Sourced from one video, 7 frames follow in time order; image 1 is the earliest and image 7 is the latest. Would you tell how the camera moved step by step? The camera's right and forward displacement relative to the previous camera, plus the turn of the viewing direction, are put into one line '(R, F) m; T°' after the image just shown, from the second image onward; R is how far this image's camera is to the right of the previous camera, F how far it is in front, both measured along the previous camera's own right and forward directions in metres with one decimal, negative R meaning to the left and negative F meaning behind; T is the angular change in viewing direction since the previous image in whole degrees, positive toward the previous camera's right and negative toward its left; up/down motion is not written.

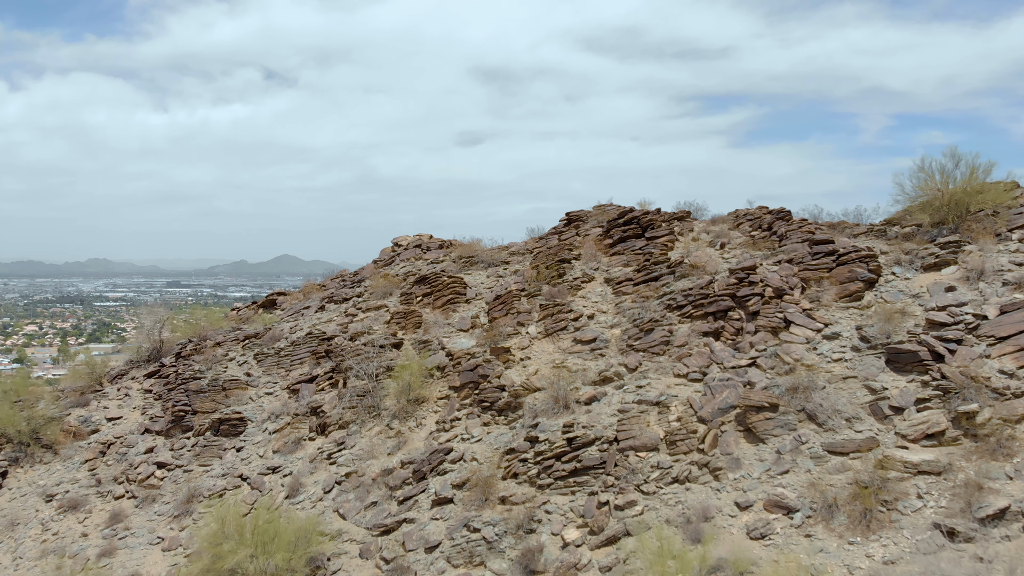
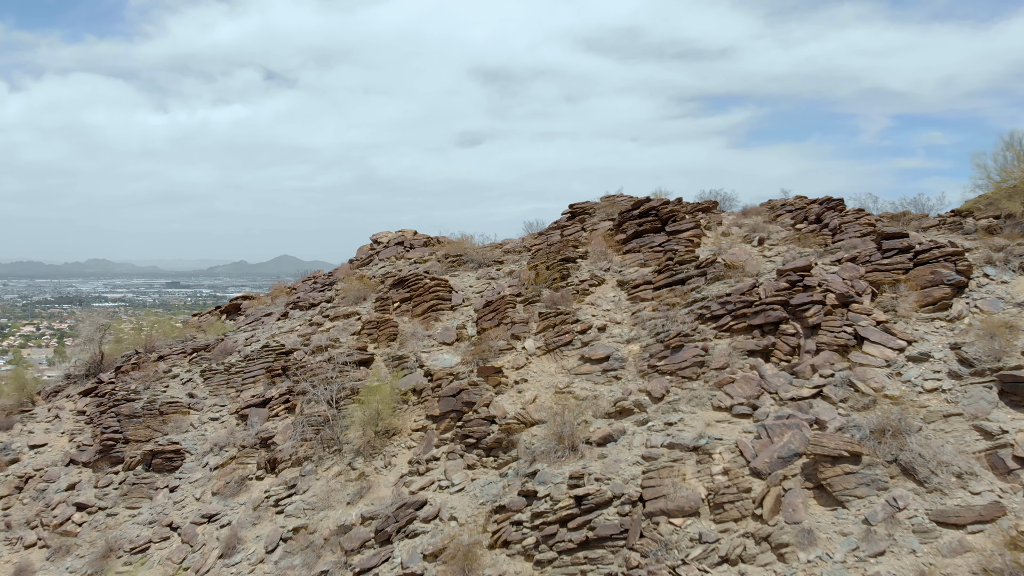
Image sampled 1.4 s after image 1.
(+0.1, +2.8) m; 0°
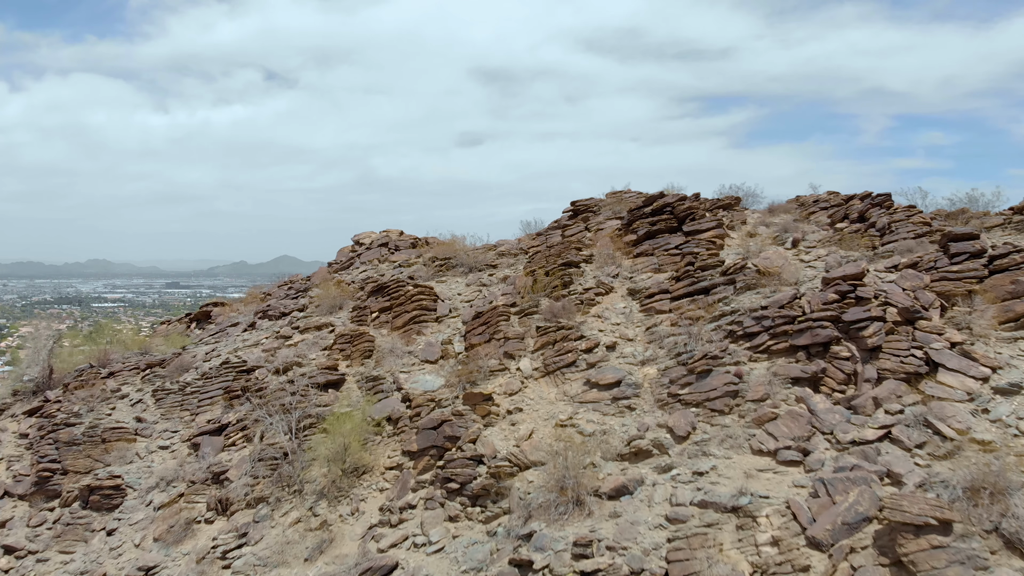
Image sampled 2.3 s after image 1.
(+0.1, +1.8) m; 0°
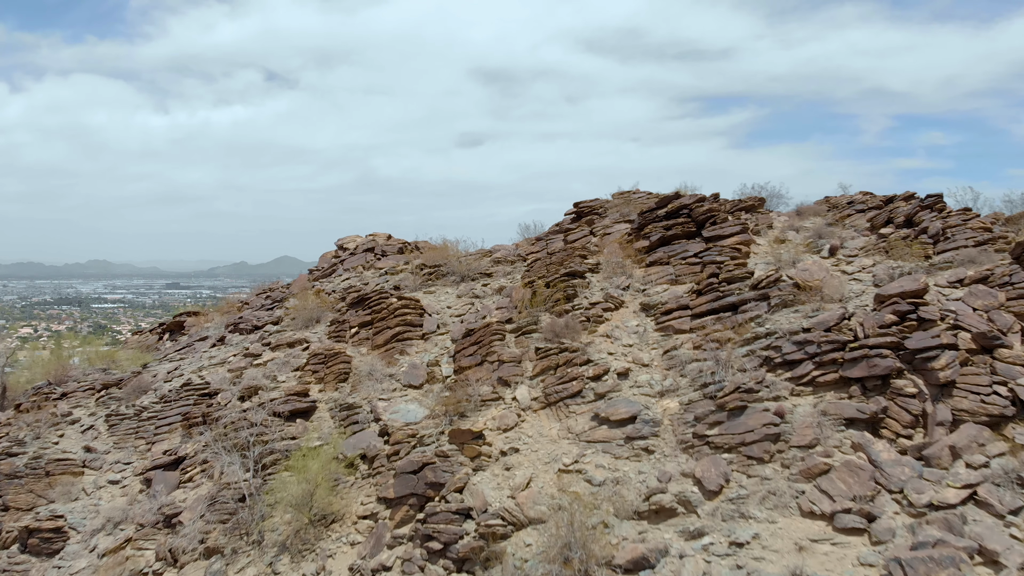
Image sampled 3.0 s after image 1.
(+0.1, +1.4) m; 0°
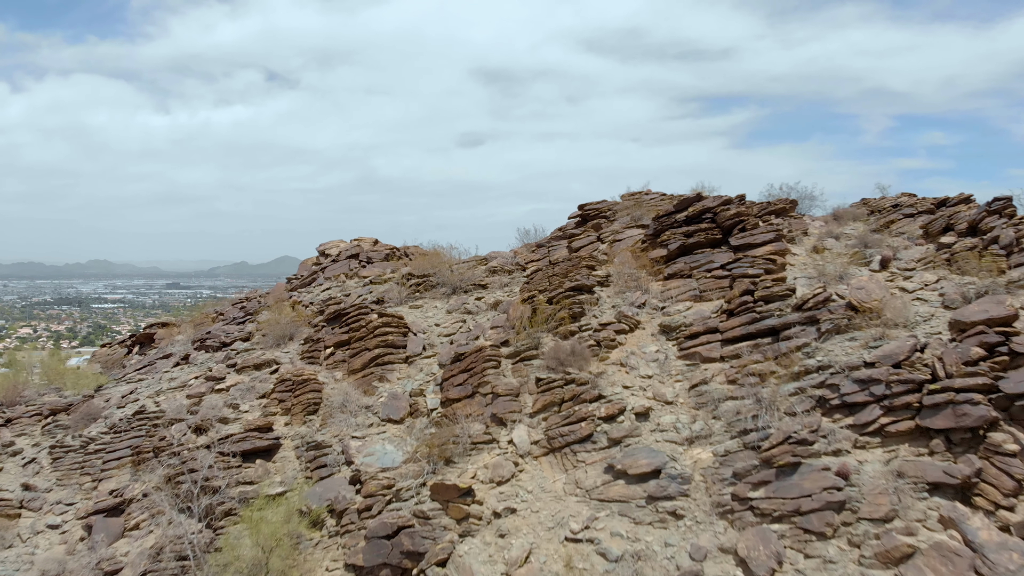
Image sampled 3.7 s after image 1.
(0.0, +1.4) m; 0°
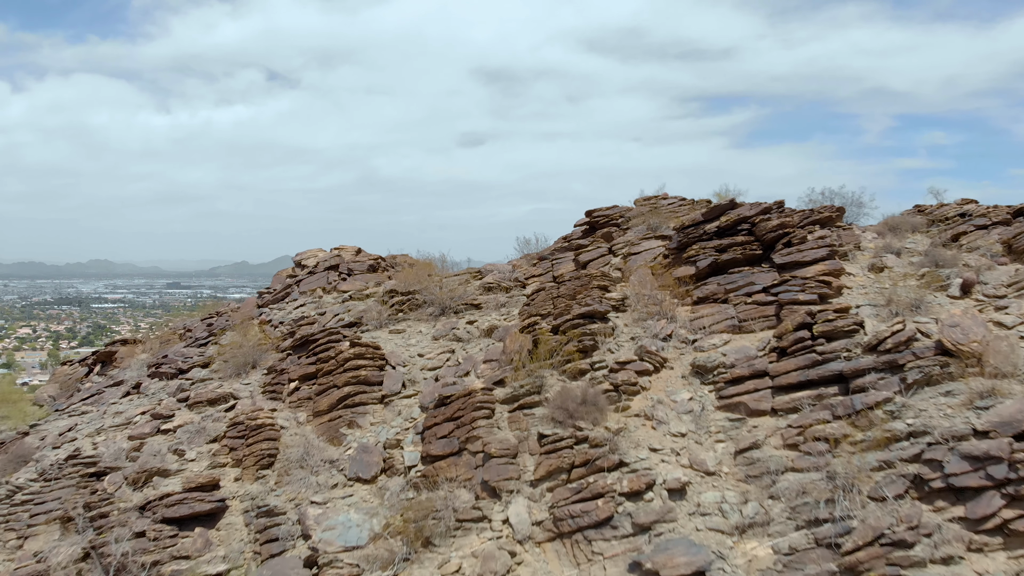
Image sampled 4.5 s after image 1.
(0.0, +1.5) m; 0°
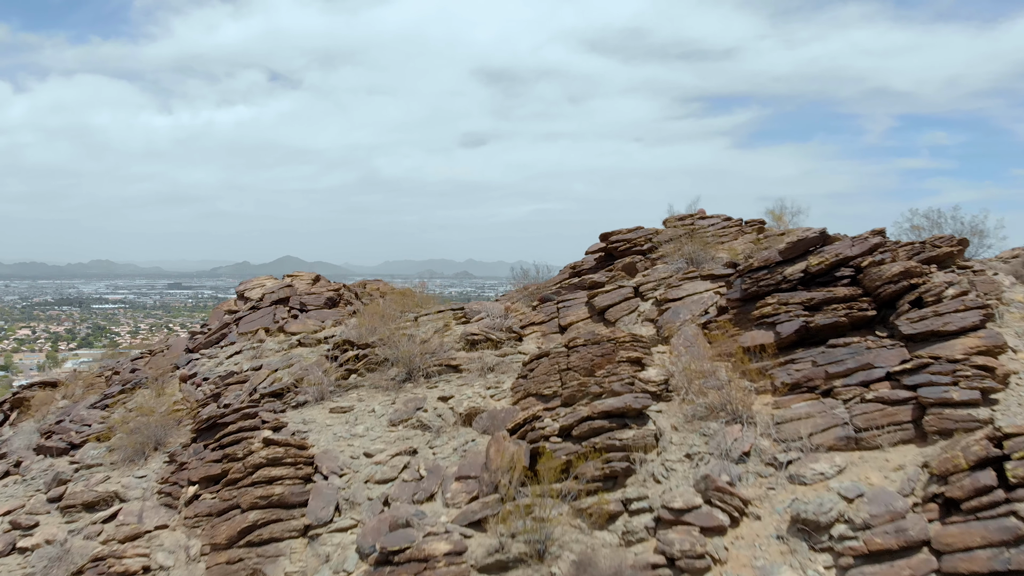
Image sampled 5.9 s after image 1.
(+0.1, +2.5) m; 0°
